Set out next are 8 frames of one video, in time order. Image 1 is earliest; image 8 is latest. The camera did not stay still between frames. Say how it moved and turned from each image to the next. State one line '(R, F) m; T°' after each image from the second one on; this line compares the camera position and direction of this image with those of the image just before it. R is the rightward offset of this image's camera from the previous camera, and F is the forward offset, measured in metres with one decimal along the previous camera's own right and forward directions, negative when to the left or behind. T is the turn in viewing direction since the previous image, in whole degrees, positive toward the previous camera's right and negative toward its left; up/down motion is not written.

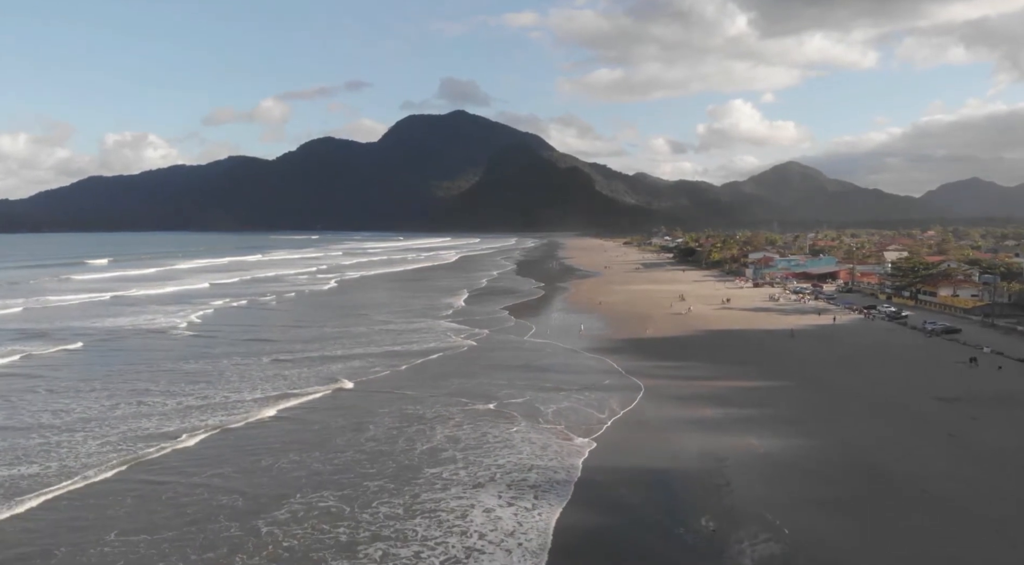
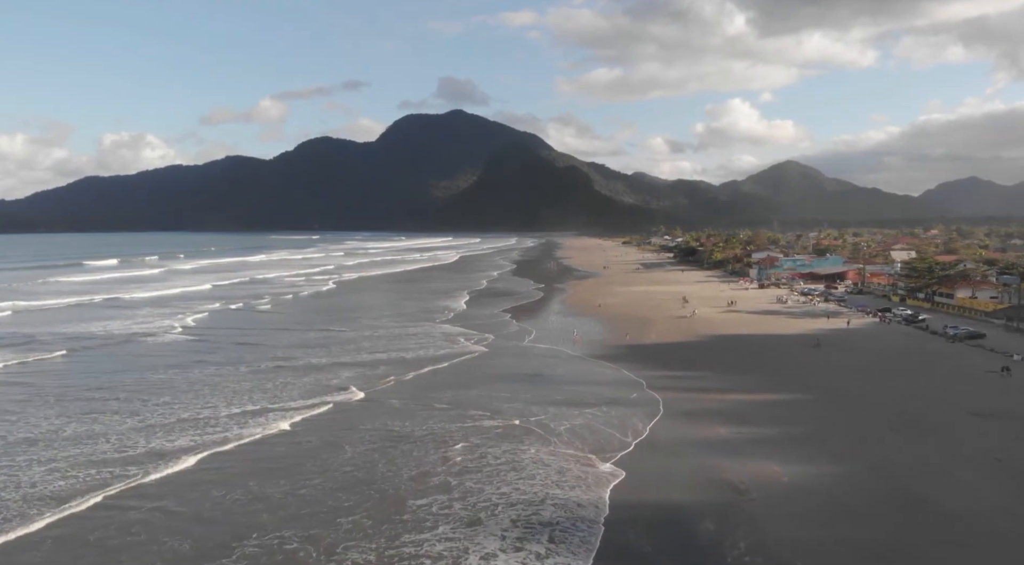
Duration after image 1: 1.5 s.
(+0.1, +1.3) m; 0°
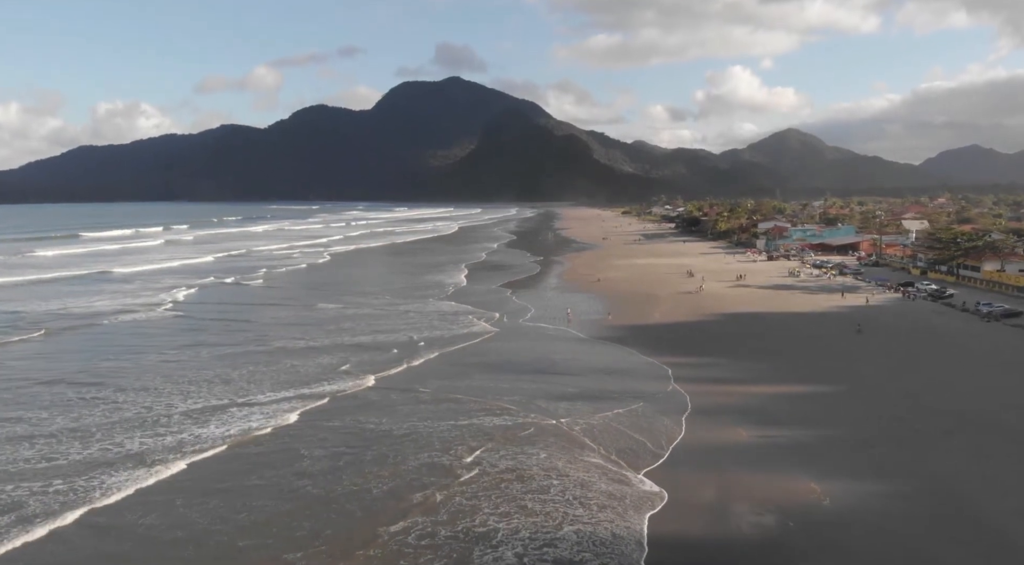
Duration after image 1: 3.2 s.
(+0.2, +1.9) m; 0°
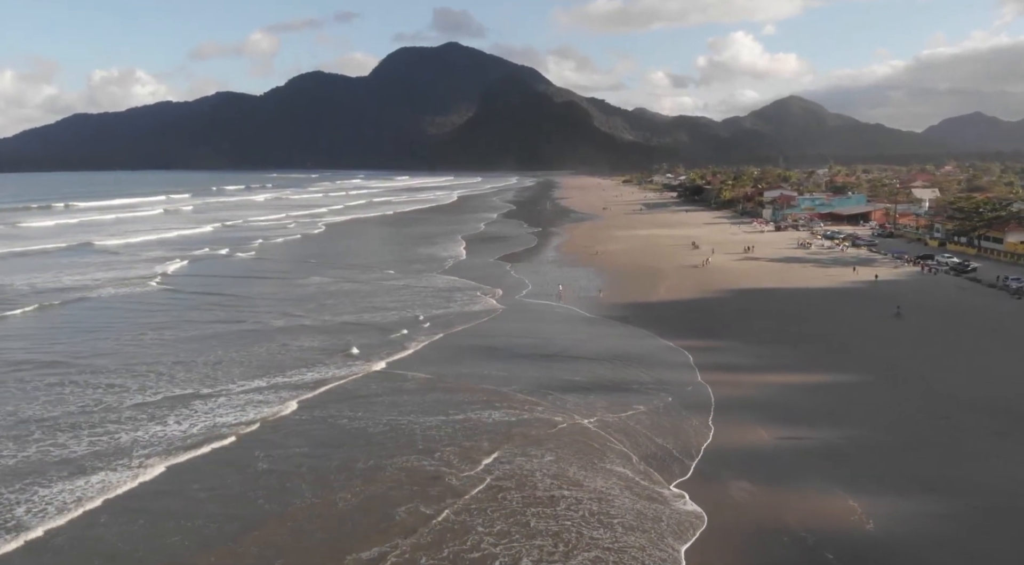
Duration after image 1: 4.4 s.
(+0.1, +1.4) m; 0°
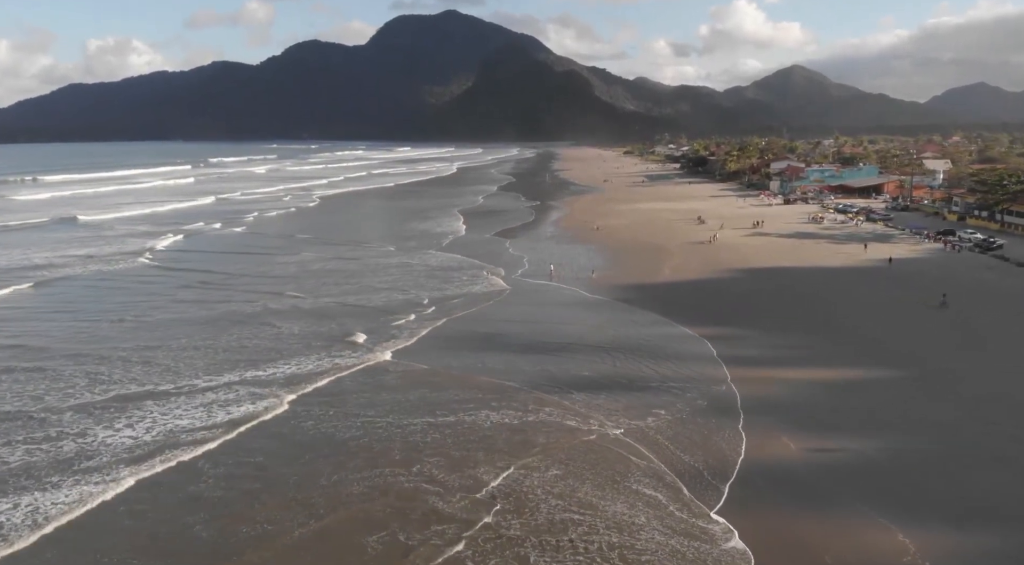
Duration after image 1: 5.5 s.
(+0.1, +1.3) m; 0°
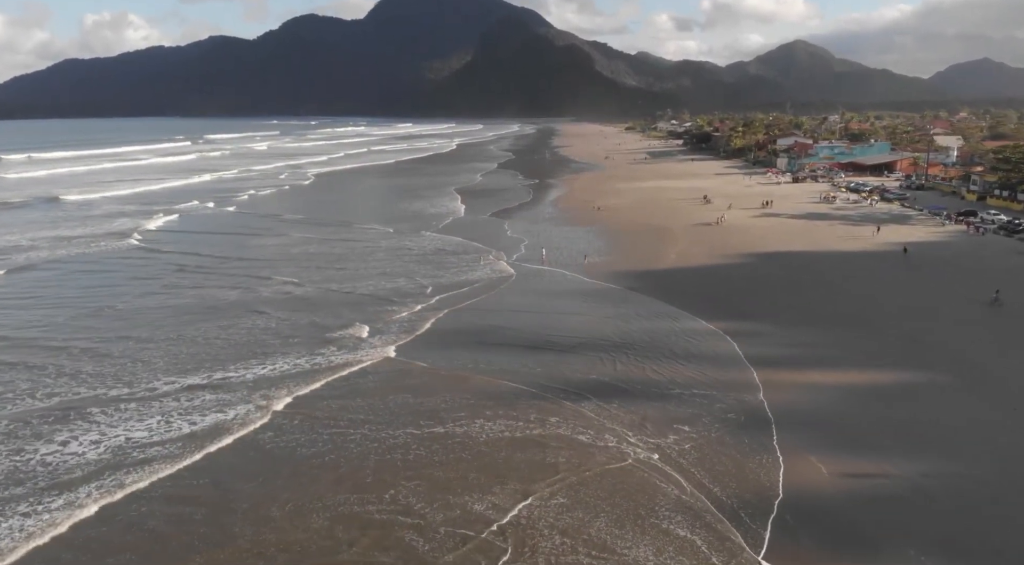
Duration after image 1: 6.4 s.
(+0.1, +1.1) m; 0°
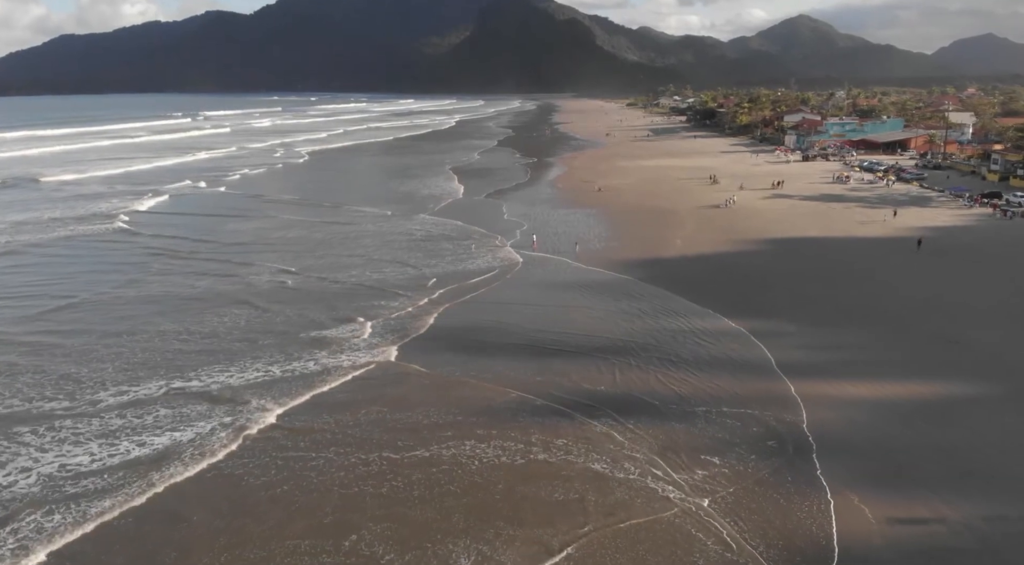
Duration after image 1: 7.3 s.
(+0.1, +1.1) m; 0°
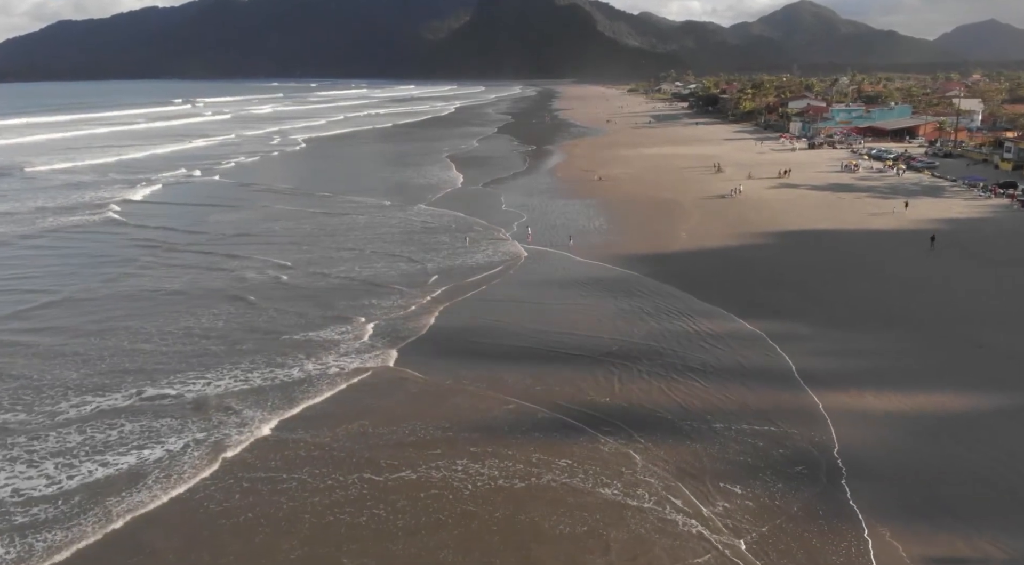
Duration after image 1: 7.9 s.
(+0.1, +0.7) m; 0°
